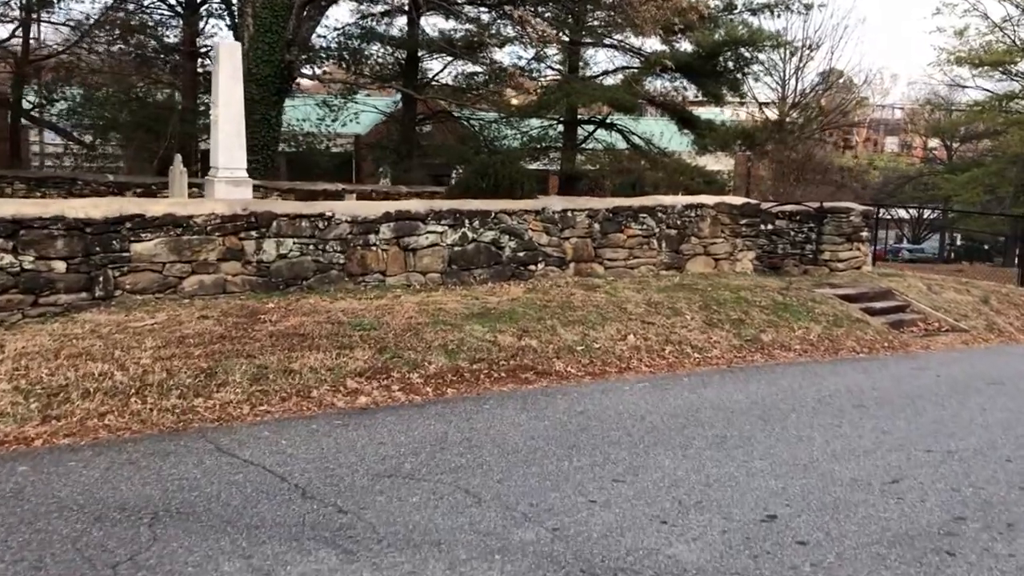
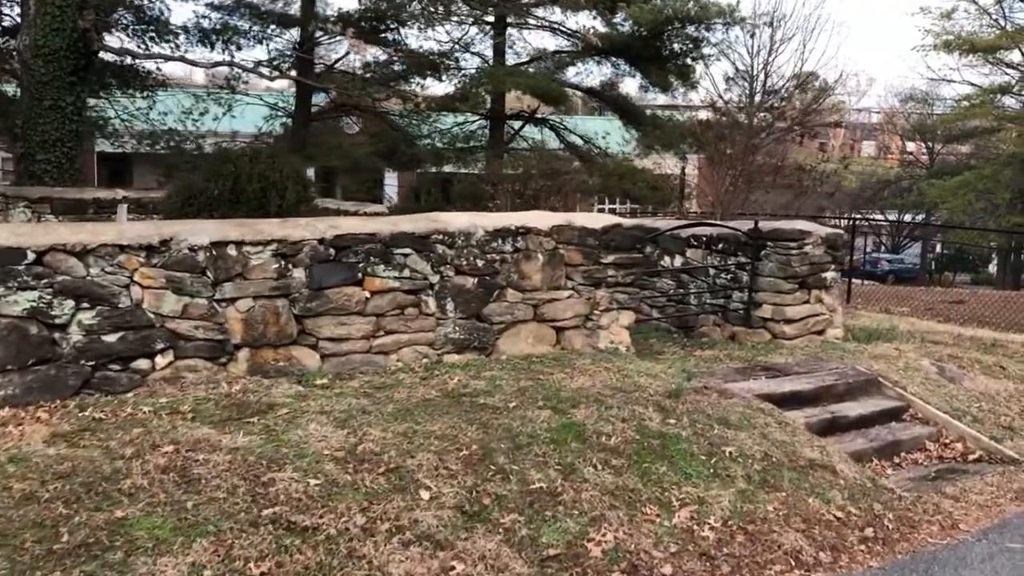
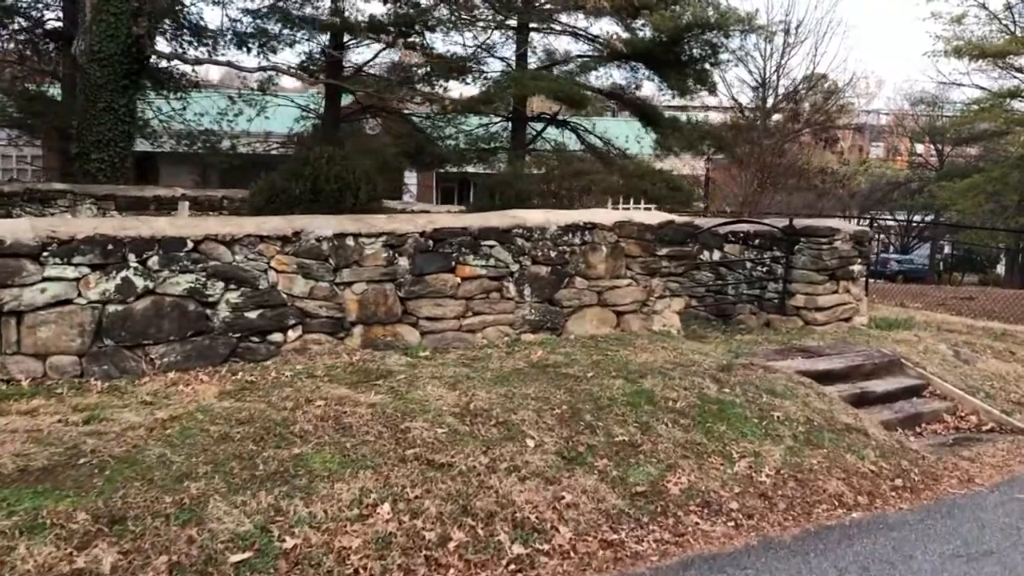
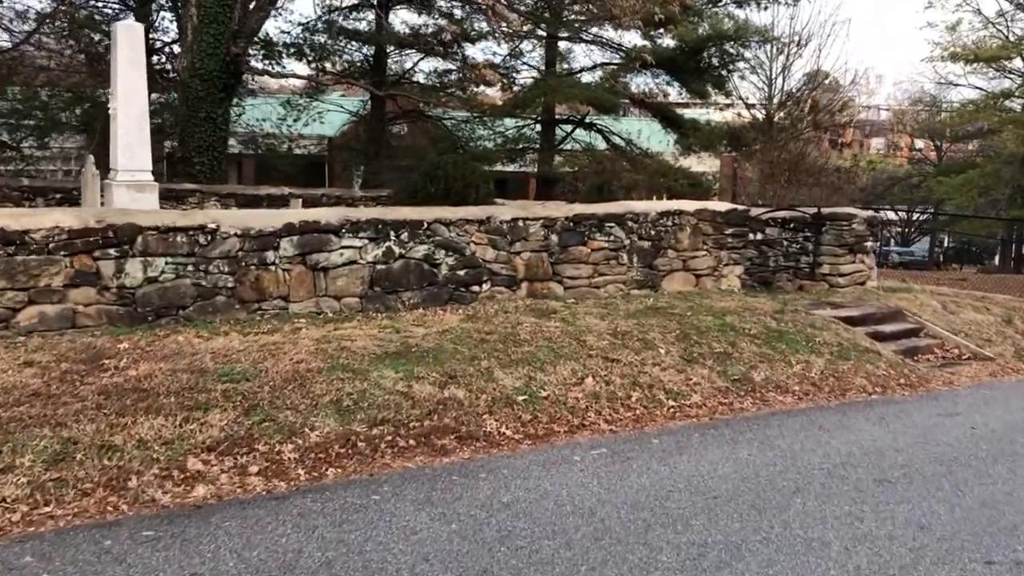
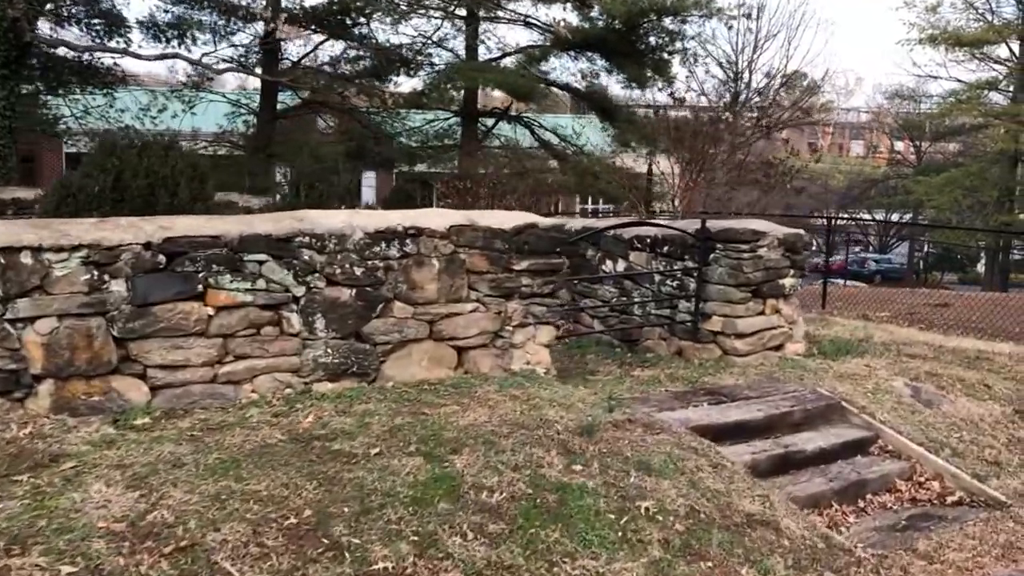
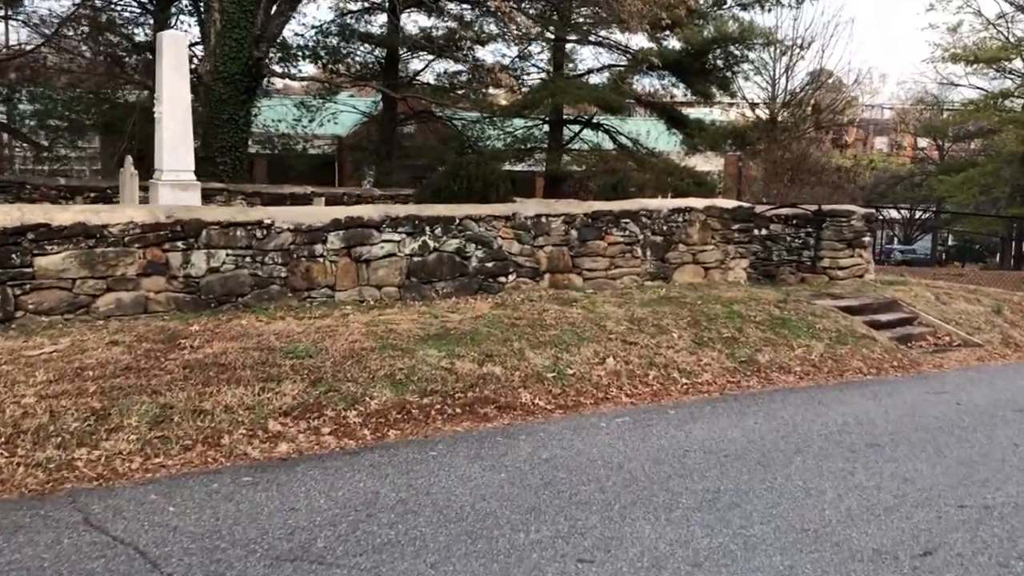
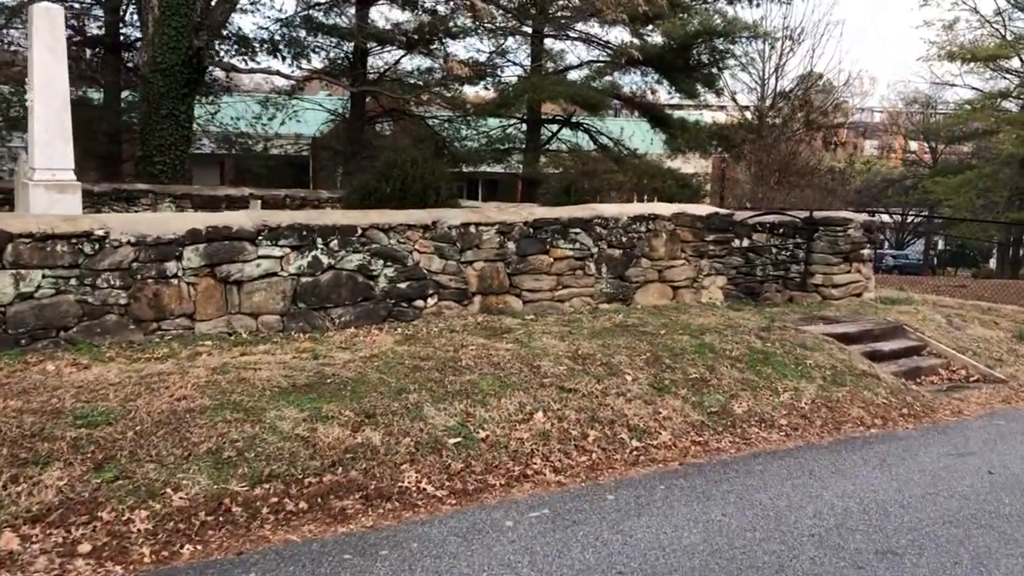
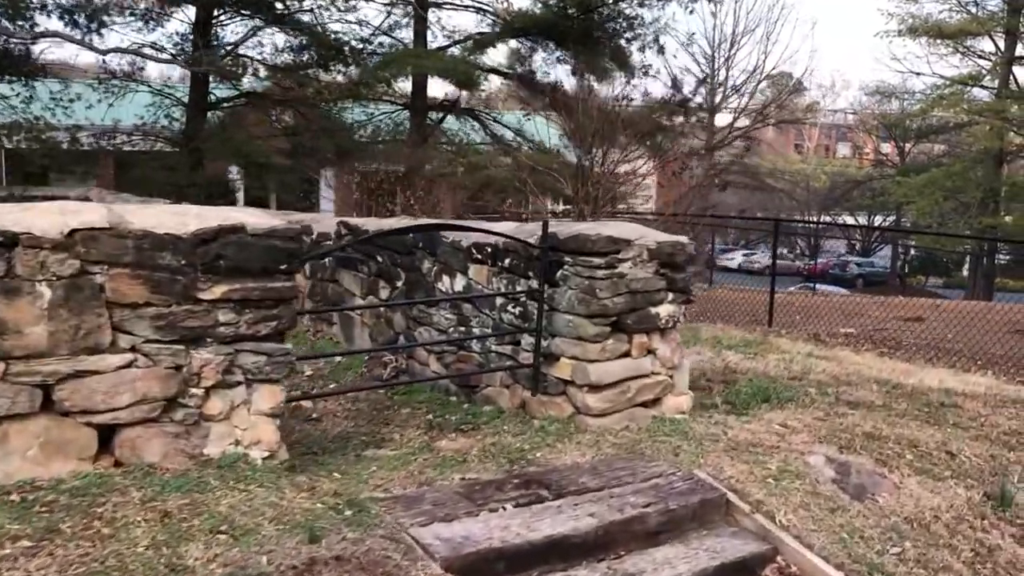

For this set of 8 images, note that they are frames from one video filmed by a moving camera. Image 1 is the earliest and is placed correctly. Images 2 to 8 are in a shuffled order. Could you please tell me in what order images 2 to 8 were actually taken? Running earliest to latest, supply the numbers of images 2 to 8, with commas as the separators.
6, 4, 7, 3, 2, 5, 8
